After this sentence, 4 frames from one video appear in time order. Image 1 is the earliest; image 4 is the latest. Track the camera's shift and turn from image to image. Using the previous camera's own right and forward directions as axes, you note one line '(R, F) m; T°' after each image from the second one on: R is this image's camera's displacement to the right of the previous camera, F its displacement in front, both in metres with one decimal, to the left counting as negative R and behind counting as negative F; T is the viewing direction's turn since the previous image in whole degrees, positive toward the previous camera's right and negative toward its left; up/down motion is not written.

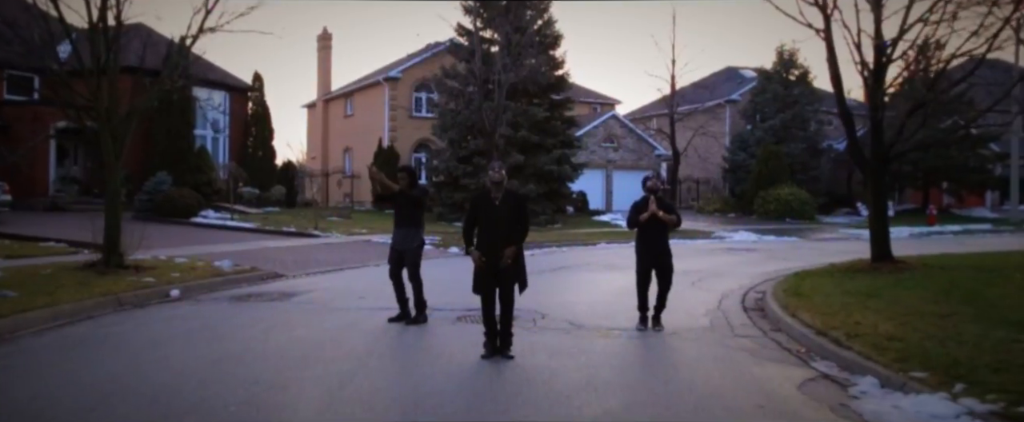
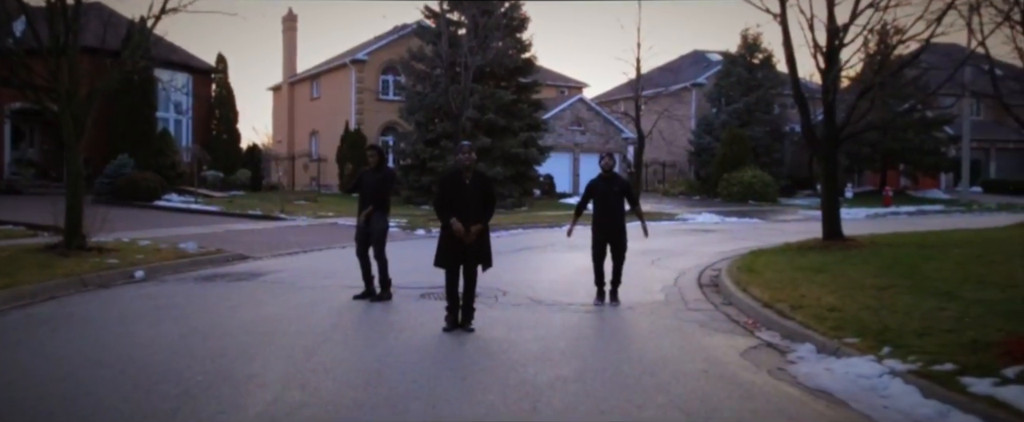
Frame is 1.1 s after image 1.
(+0.1, -0.2) m; +2°
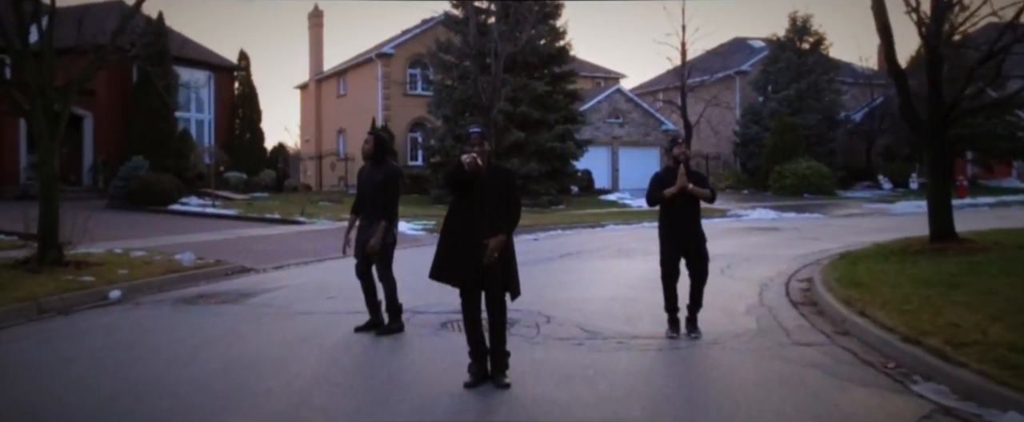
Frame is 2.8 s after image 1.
(-0.1, +1.9) m; -3°
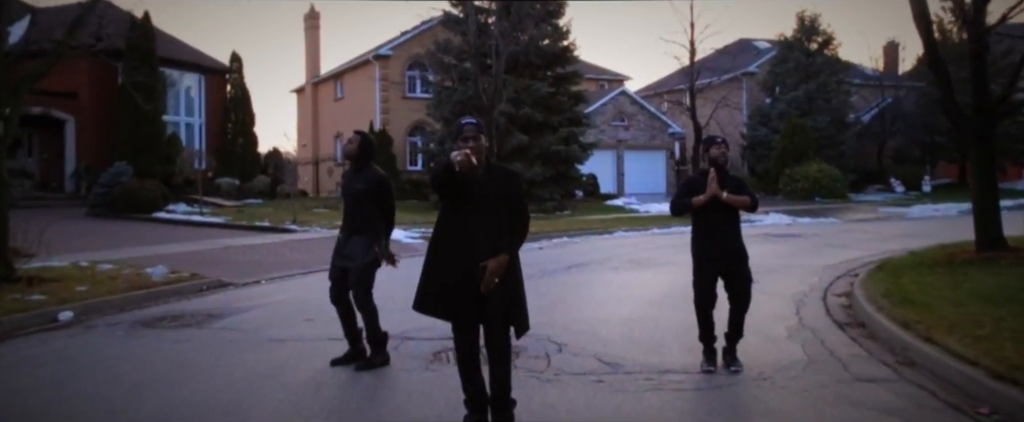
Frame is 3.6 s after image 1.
(0.0, +1.0) m; 0°
